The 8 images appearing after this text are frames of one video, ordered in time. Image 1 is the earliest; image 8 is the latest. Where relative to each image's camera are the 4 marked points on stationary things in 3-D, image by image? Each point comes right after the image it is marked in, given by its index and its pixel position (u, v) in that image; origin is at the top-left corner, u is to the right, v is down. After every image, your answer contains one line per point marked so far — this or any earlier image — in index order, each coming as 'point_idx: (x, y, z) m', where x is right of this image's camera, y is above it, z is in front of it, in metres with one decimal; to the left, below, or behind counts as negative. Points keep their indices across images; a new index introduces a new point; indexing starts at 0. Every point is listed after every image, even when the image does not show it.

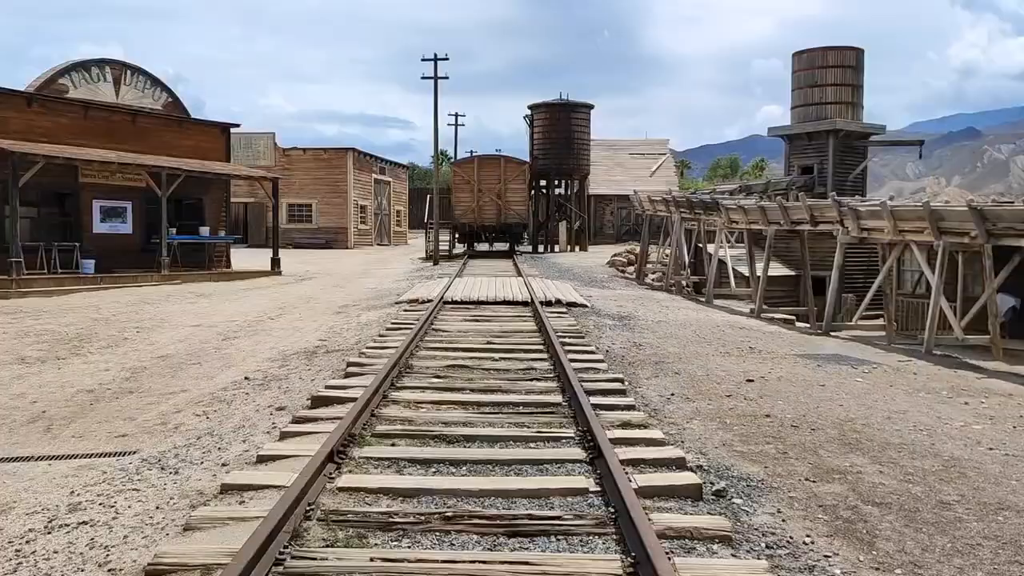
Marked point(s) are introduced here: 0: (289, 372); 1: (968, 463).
0: (-2.2, -0.8, +8.4) m
1: (+2.9, -1.1, +5.3) m
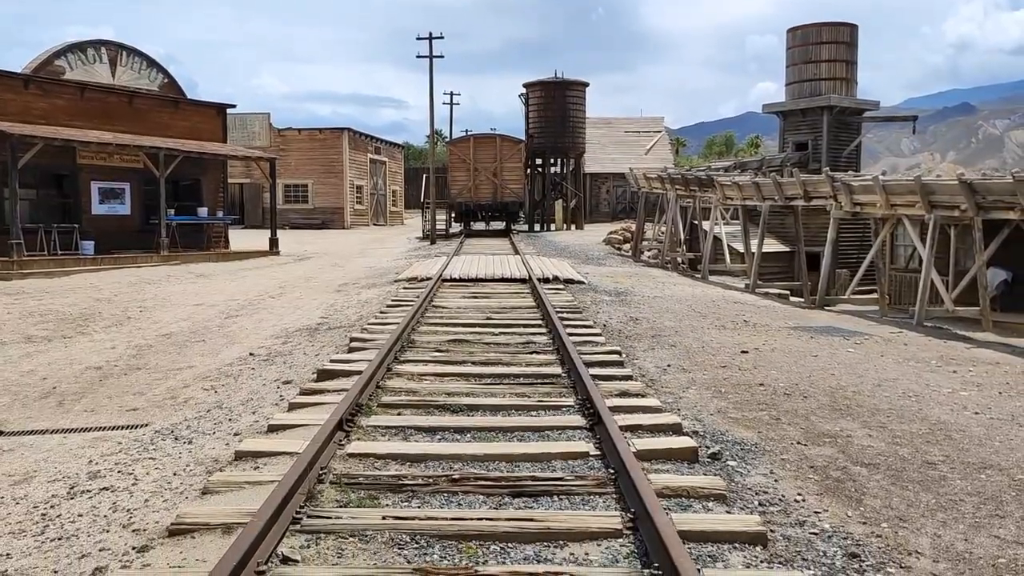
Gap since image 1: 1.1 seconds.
0: (-2.2, -0.6, +8.6) m
1: (+2.9, -0.9, +5.5) m
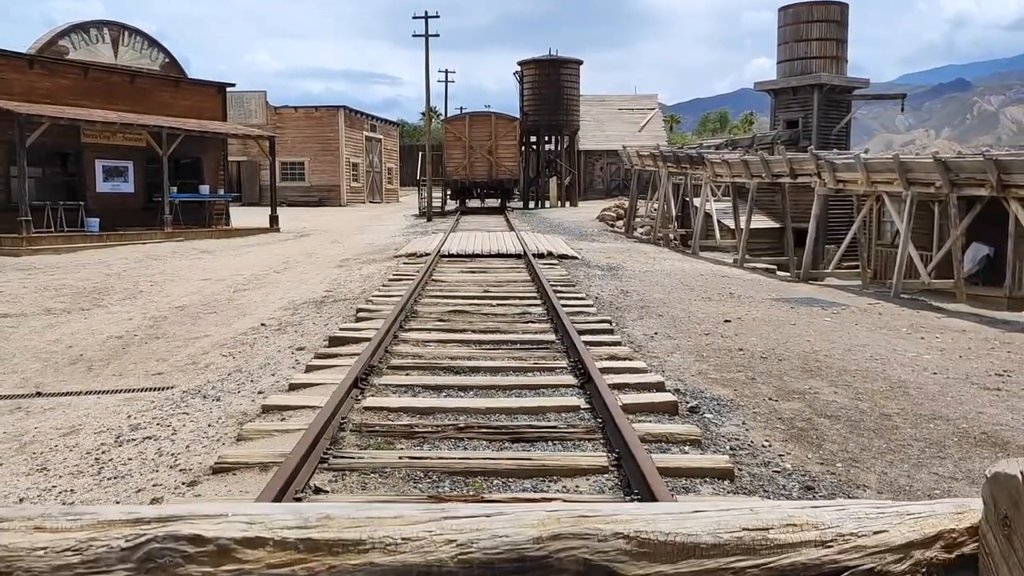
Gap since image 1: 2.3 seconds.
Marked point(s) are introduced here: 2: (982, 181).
0: (-2.3, -0.3, +9.1) m
1: (+2.9, -0.7, +6.0) m
2: (+6.0, +1.4, +10.7) m
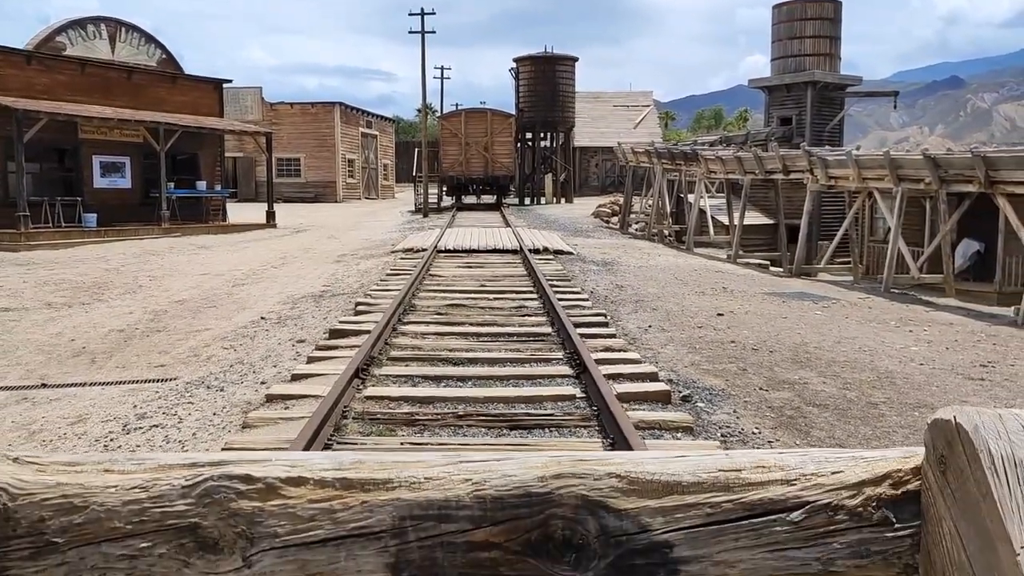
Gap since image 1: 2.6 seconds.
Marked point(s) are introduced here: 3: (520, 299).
0: (-2.3, -0.3, +9.2) m
1: (+2.8, -0.6, +6.2) m
2: (+5.9, +1.4, +10.9) m
3: (+0.1, -0.1, +9.3) m
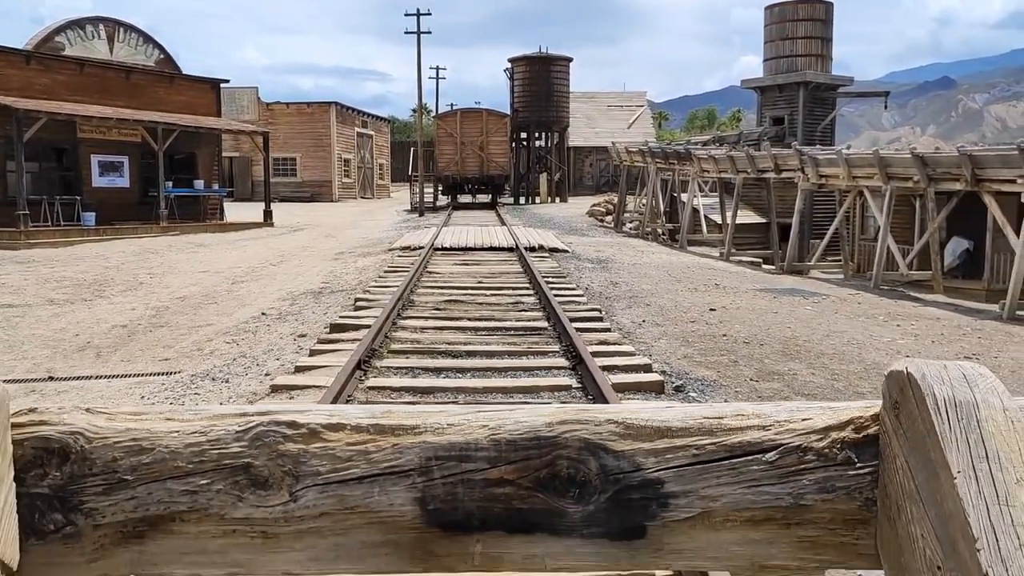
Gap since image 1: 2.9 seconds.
0: (-2.4, -0.2, +9.4) m
1: (+2.8, -0.6, +6.4) m
2: (+5.9, +1.5, +11.1) m
3: (+0.1, -0.1, +9.5) m
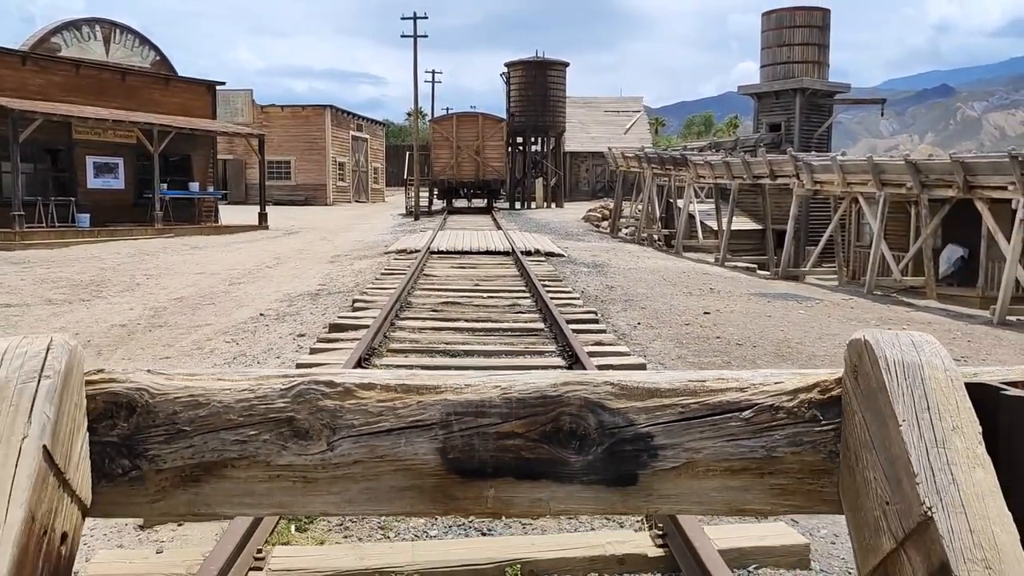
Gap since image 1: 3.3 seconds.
0: (-2.4, -0.2, +9.4) m
1: (+2.8, -0.6, +6.5) m
2: (+5.9, +1.4, +11.2) m
3: (0.0, -0.1, +9.5) m
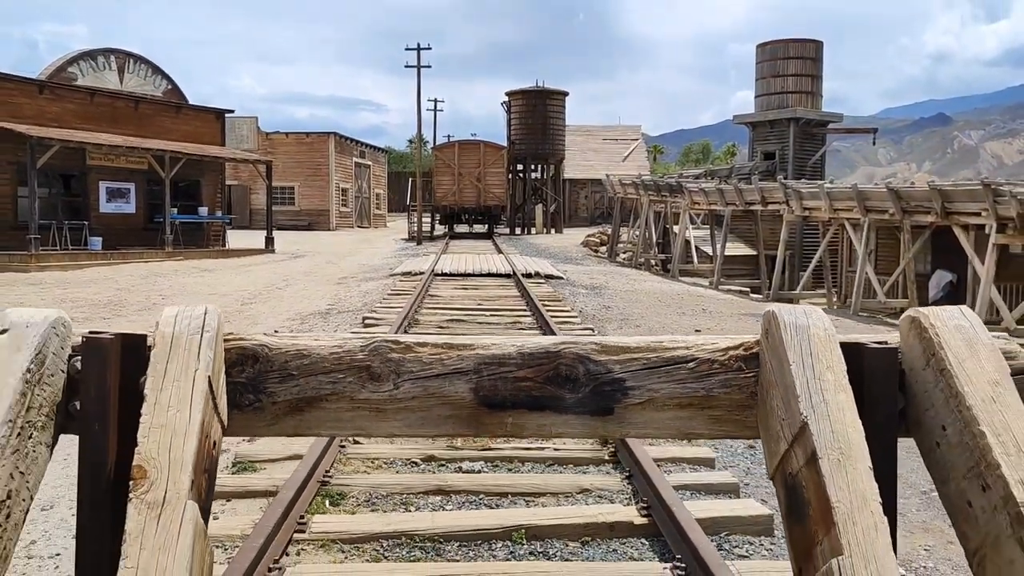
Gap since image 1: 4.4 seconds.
0: (-2.4, -0.5, +10.0) m
1: (+2.8, -0.8, +7.0) m
2: (+5.9, +1.1, +11.8) m
3: (0.0, -0.3, +10.1) m
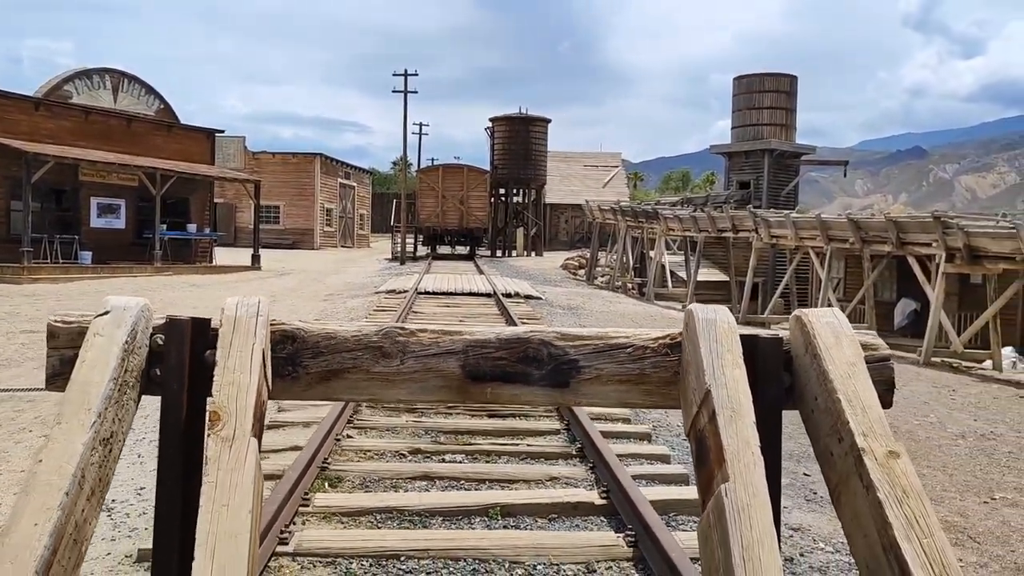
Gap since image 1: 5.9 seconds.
0: (-2.6, -0.6, +10.5) m
1: (+2.6, -0.9, +7.6) m
2: (+5.6, +0.7, +12.6) m
3: (-0.2, -0.6, +10.6) m
